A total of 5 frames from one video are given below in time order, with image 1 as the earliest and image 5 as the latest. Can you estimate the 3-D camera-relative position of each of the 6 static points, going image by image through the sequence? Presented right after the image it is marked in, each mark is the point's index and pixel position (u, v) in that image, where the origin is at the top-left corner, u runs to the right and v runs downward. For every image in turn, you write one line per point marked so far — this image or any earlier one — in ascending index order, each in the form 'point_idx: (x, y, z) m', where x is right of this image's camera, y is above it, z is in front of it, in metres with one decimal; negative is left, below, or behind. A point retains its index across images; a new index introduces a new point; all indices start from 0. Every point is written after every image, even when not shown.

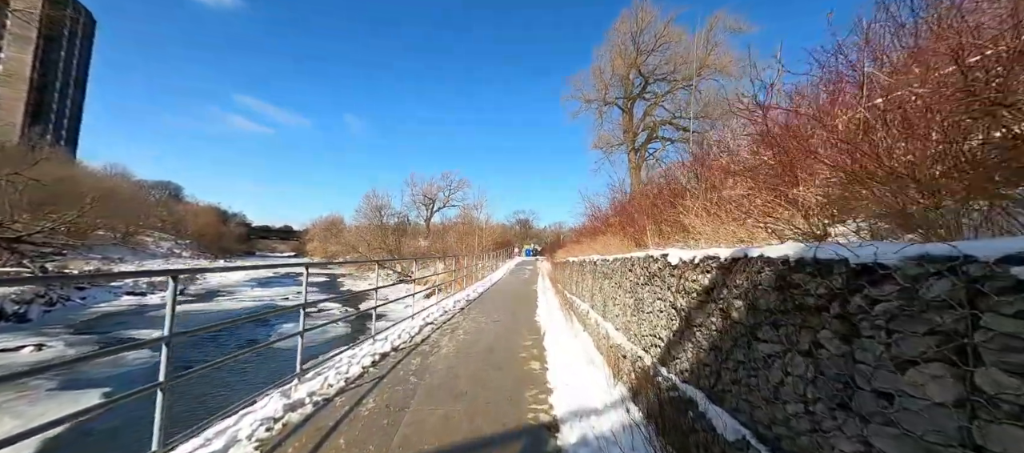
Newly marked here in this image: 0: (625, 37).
0: (+4.6, +7.7, +15.6) m
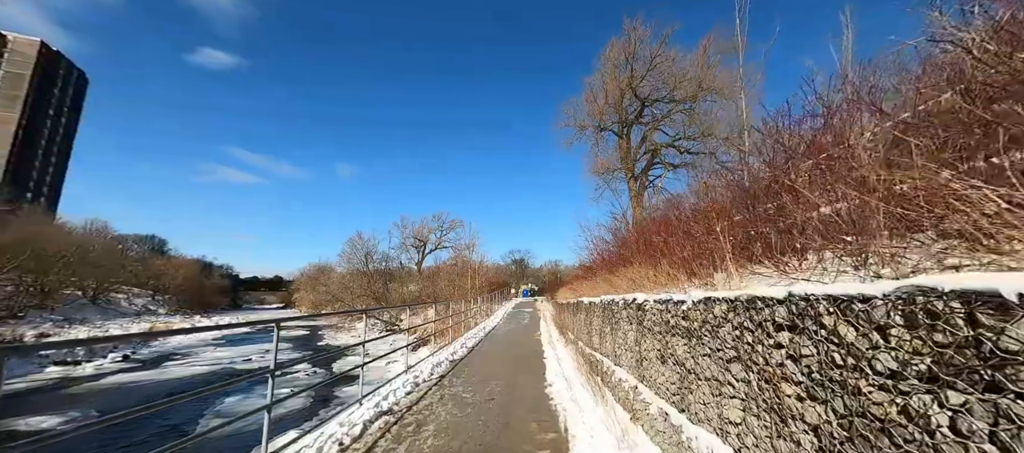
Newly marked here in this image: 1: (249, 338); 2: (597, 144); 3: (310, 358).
0: (+4.1, +6.4, +14.9) m
1: (-13.0, -5.5, +18.9) m
2: (+3.5, +3.4, +15.6) m
3: (-5.1, -3.3, +9.6) m
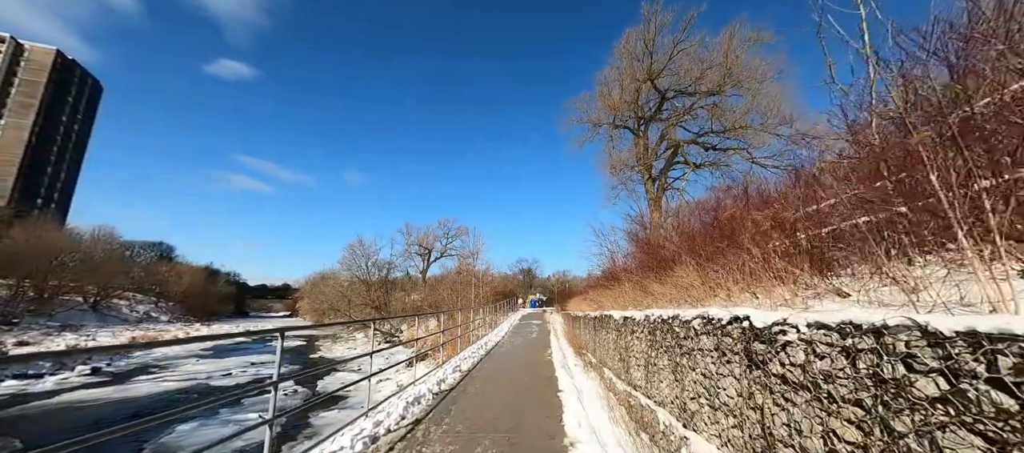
0: (+4.4, +6.3, +13.7) m
1: (-12.7, -5.7, +17.7) m
2: (+3.7, +3.2, +14.3) m
3: (-5.0, -3.3, +8.4) m
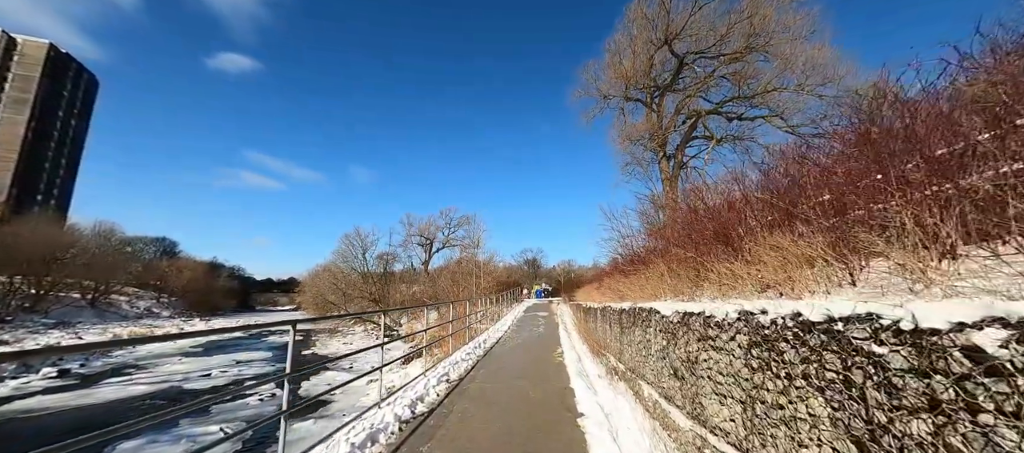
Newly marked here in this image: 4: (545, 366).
0: (+4.4, +6.9, +12.3) m
1: (-12.5, -5.2, +16.8) m
2: (+3.8, +3.8, +13.0) m
3: (-4.9, -3.0, +7.3) m
4: (+0.5, -2.1, +5.7) m
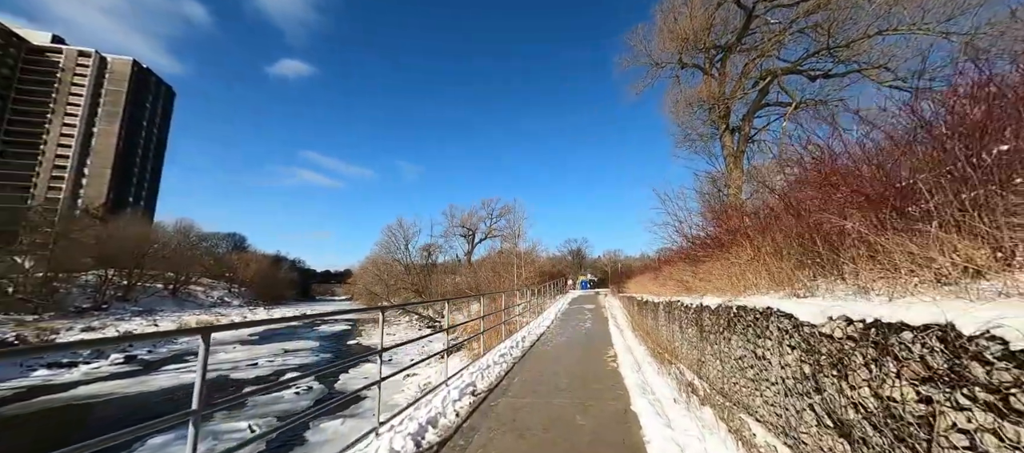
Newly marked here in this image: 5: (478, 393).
0: (+5.5, +7.4, +10.7) m
1: (-10.5, -4.9, +17.4) m
2: (+5.0, +4.3, +11.5) m
3: (-4.1, -2.8, +7.0) m
4: (+1.0, -1.8, +4.8) m
5: (-0.5, -1.8, +3.7) m
